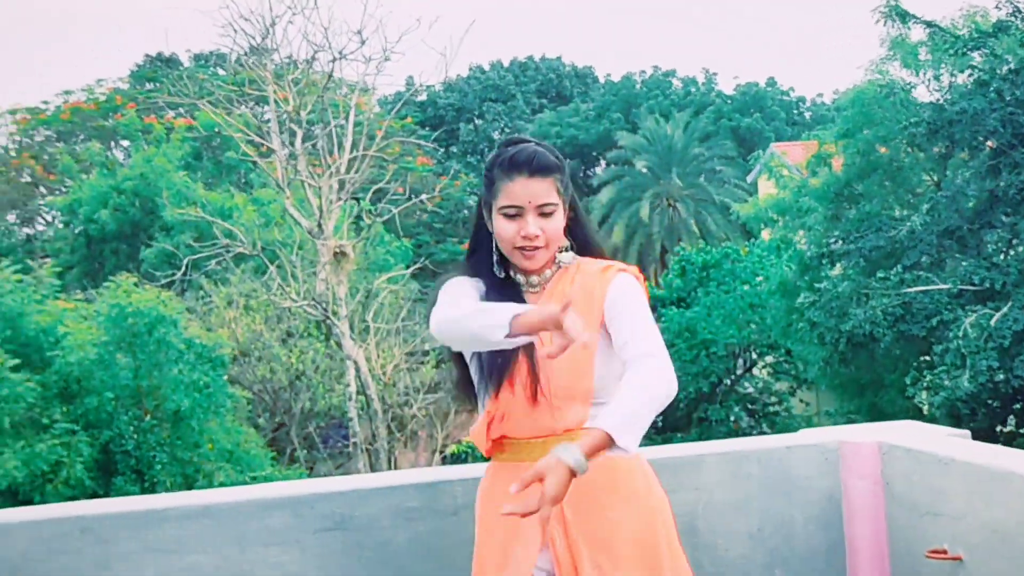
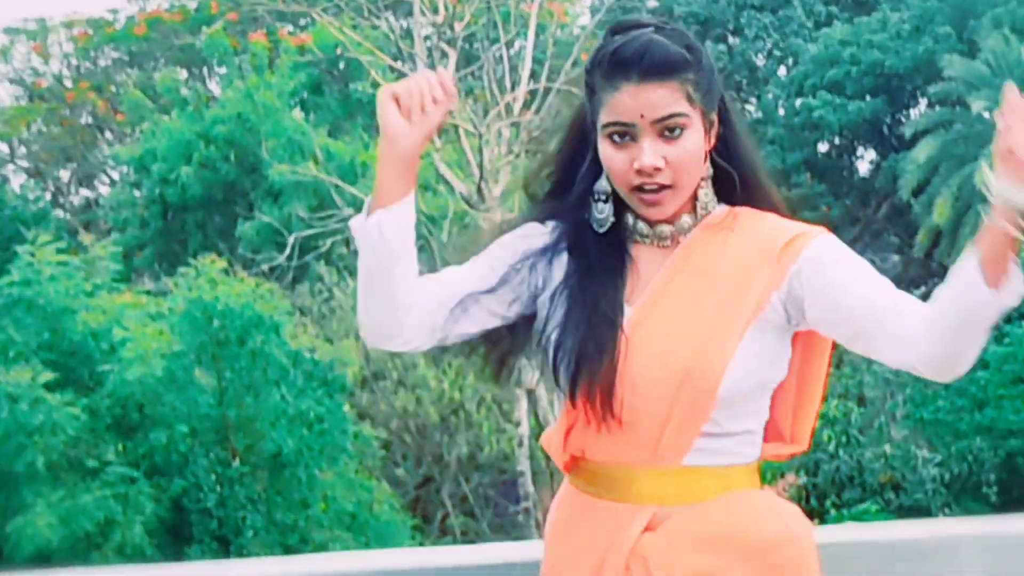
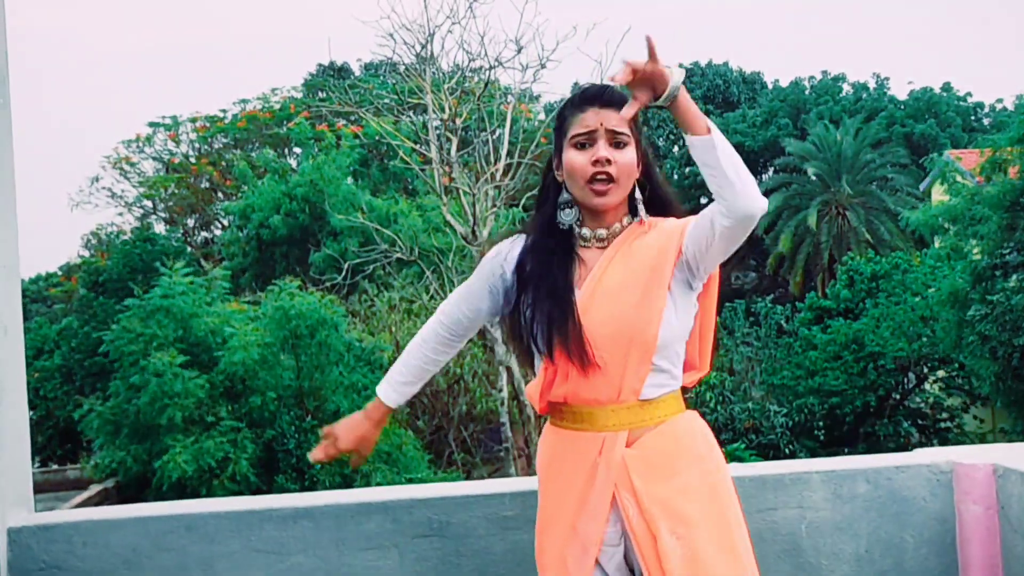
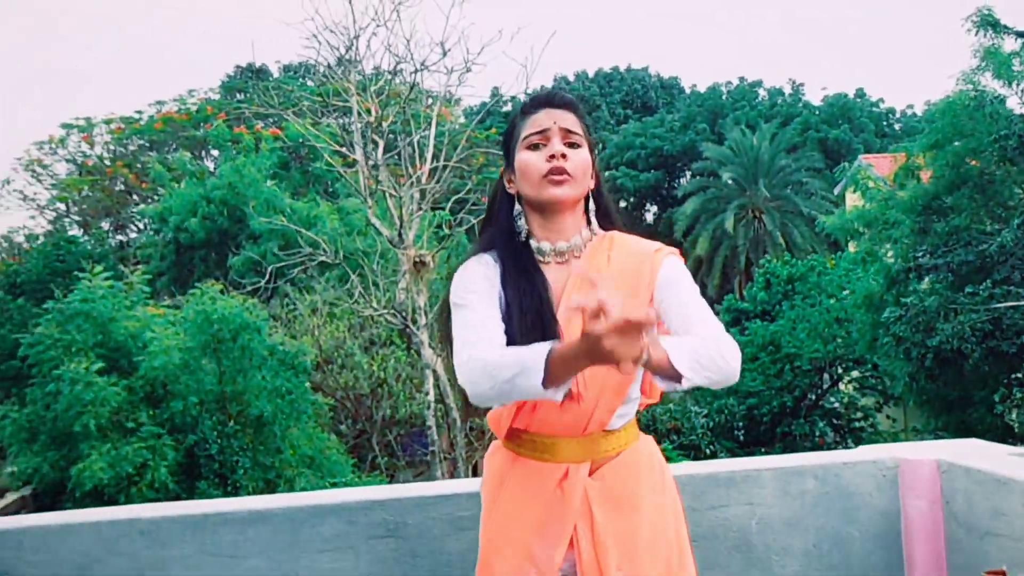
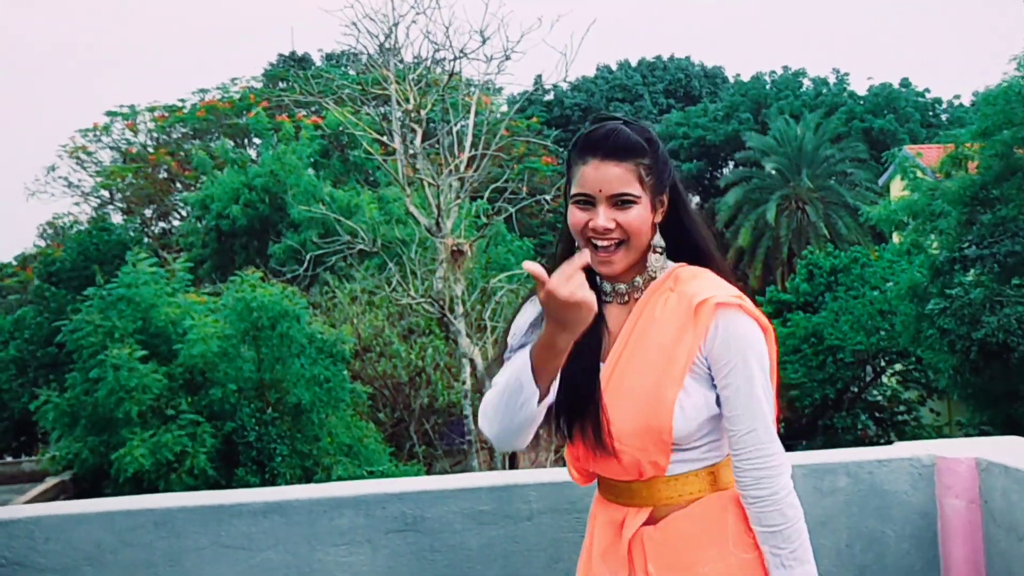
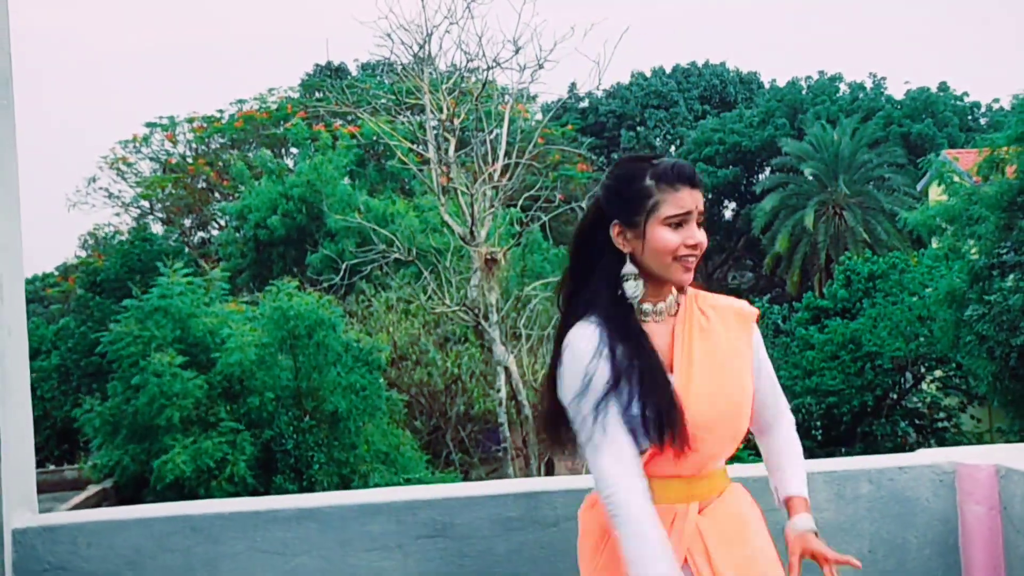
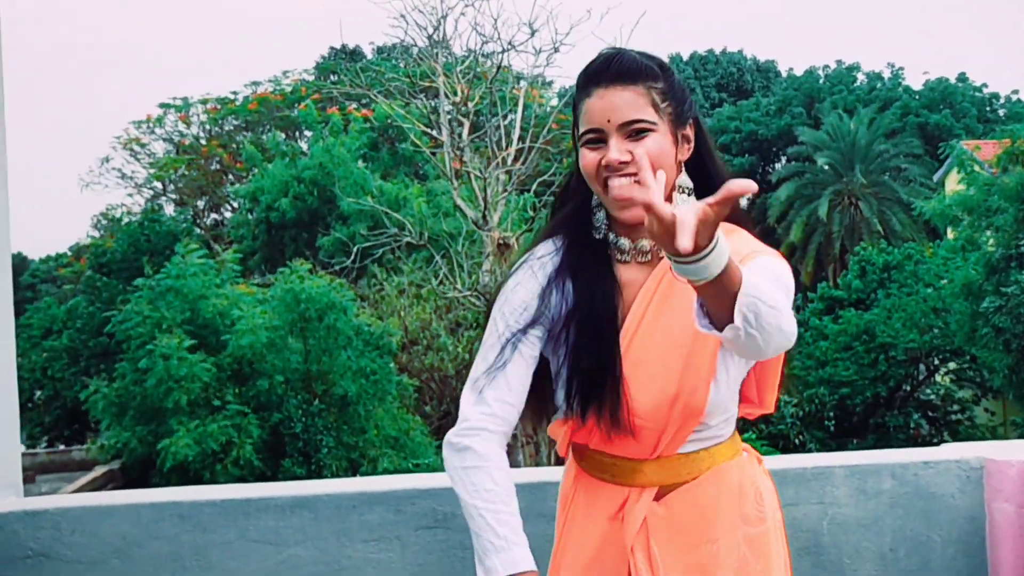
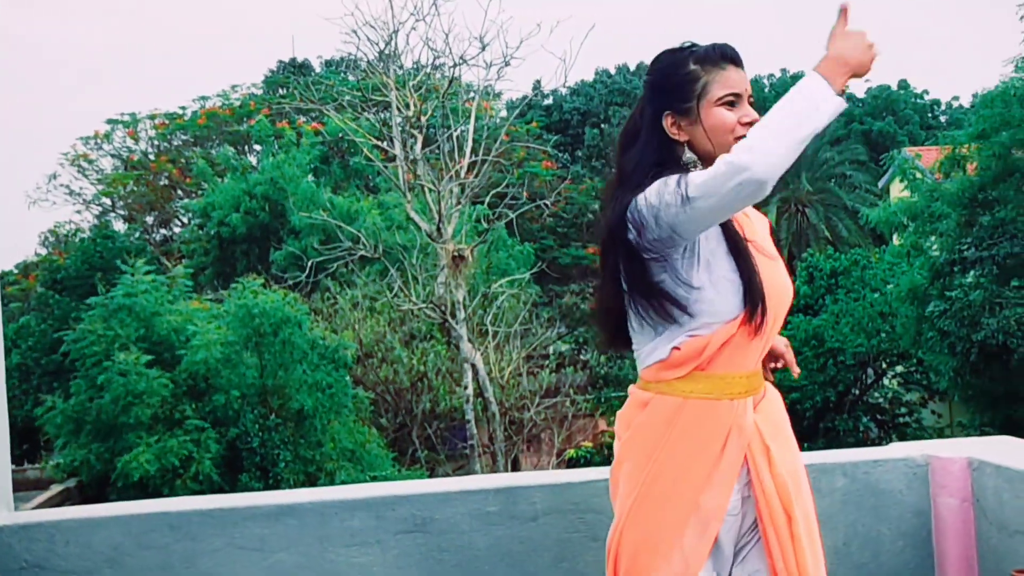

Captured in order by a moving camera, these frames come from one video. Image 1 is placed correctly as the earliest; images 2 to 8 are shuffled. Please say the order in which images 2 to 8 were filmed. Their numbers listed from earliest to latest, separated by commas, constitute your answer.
4, 3, 6, 8, 5, 7, 2
